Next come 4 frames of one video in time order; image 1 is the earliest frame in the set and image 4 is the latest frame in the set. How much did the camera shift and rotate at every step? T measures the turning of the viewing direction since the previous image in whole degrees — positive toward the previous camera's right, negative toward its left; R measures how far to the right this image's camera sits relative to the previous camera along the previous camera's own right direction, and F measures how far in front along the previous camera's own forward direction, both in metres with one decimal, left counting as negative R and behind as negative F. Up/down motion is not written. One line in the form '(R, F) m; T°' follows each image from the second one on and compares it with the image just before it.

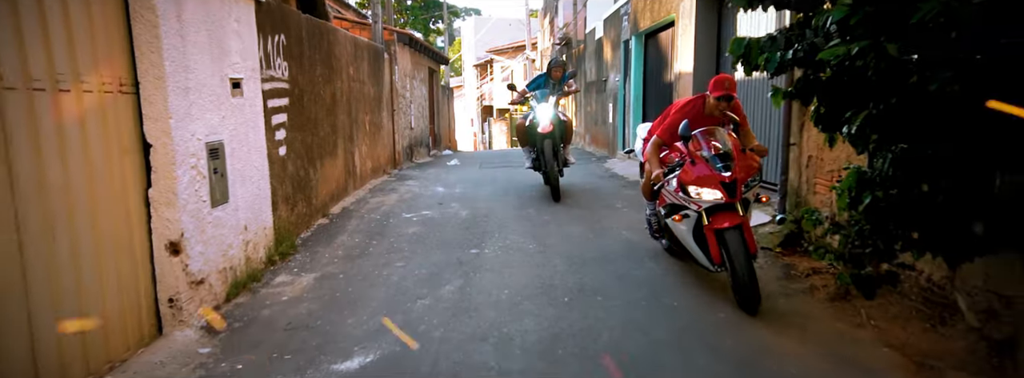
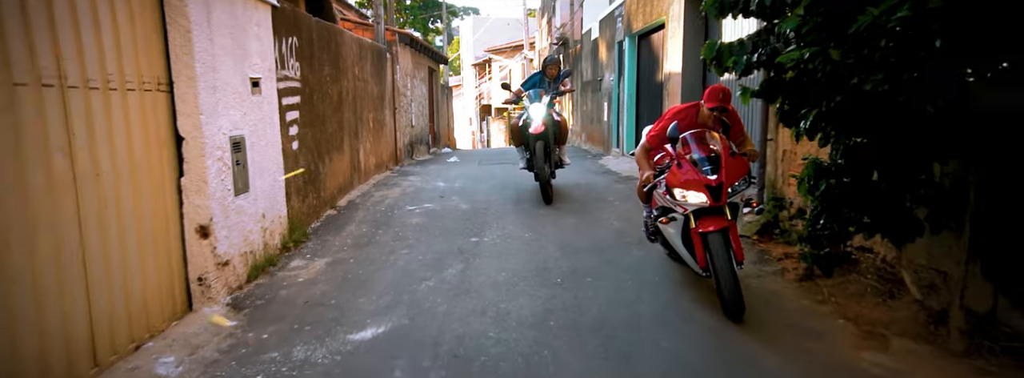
(0.0, -0.2) m; 0°
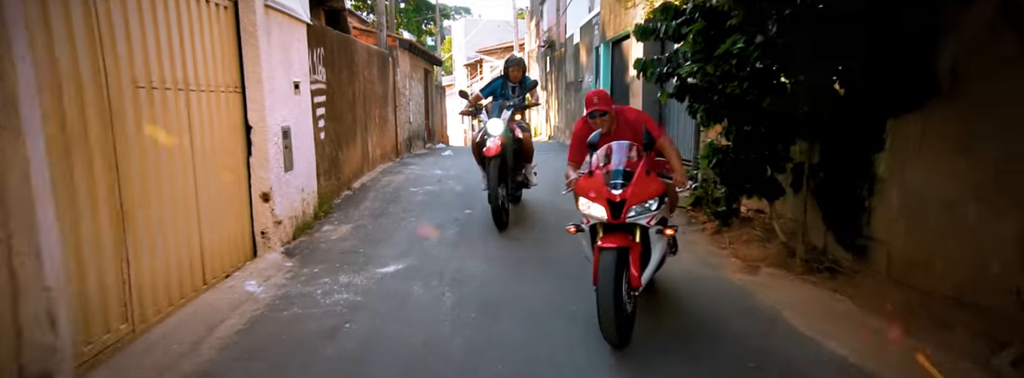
(0.0, -0.8) m; +1°
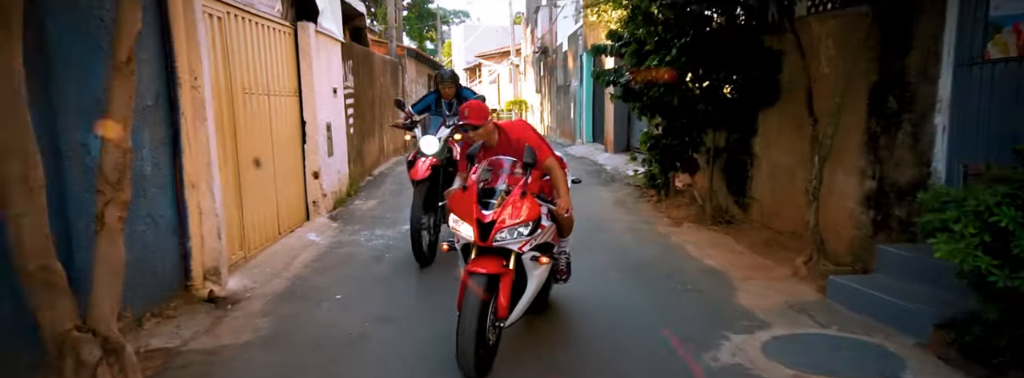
(+0.1, -1.1) m; 0°
